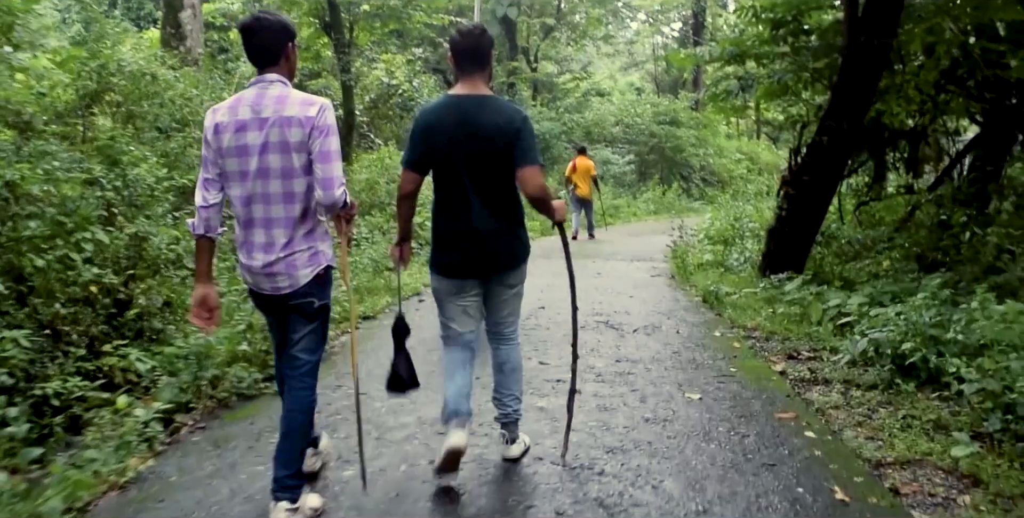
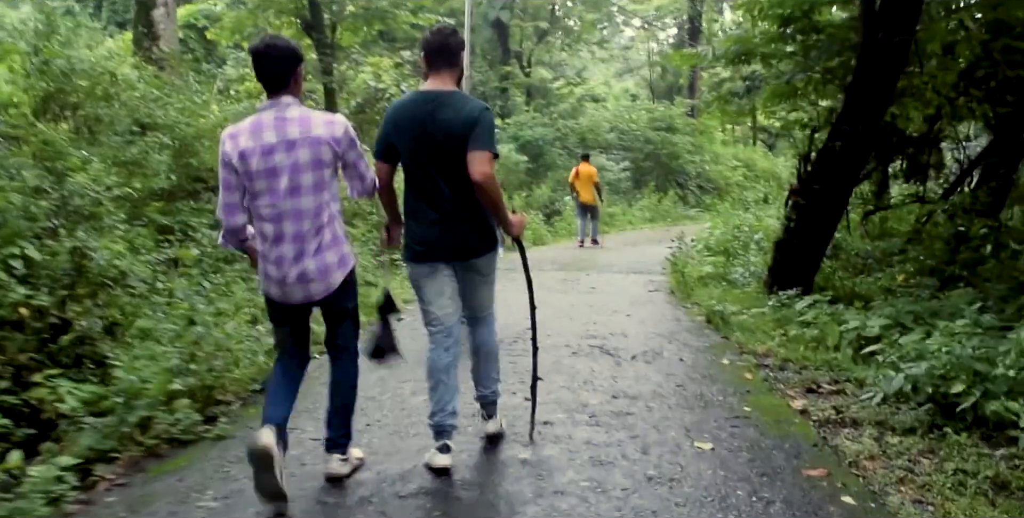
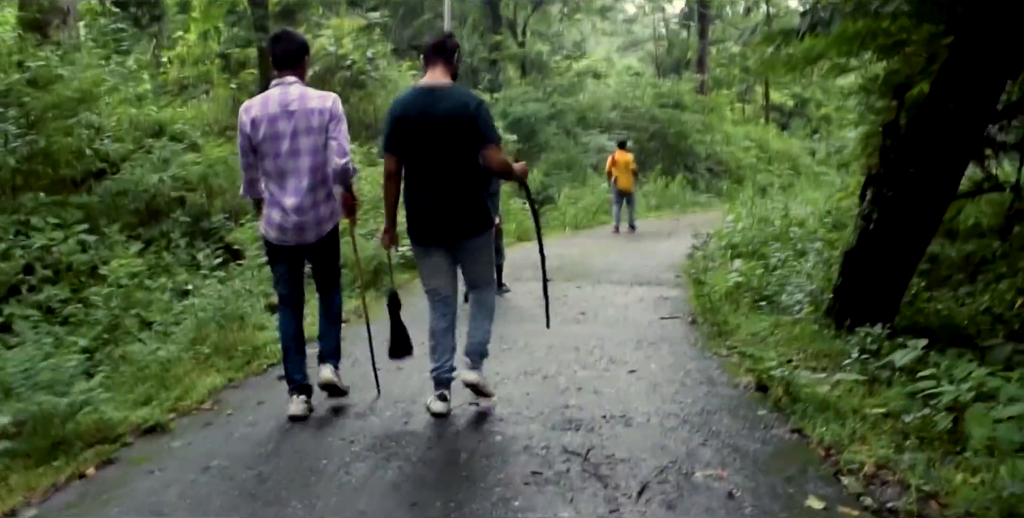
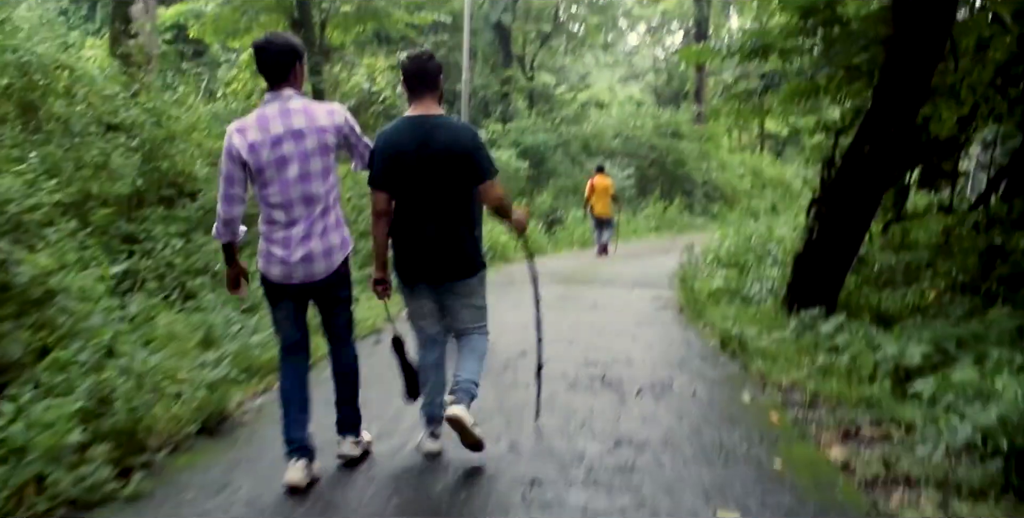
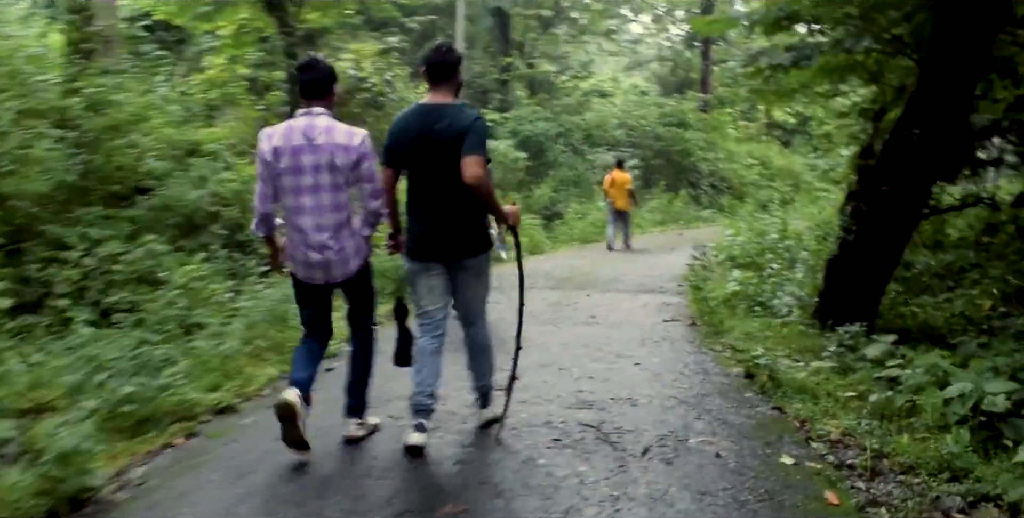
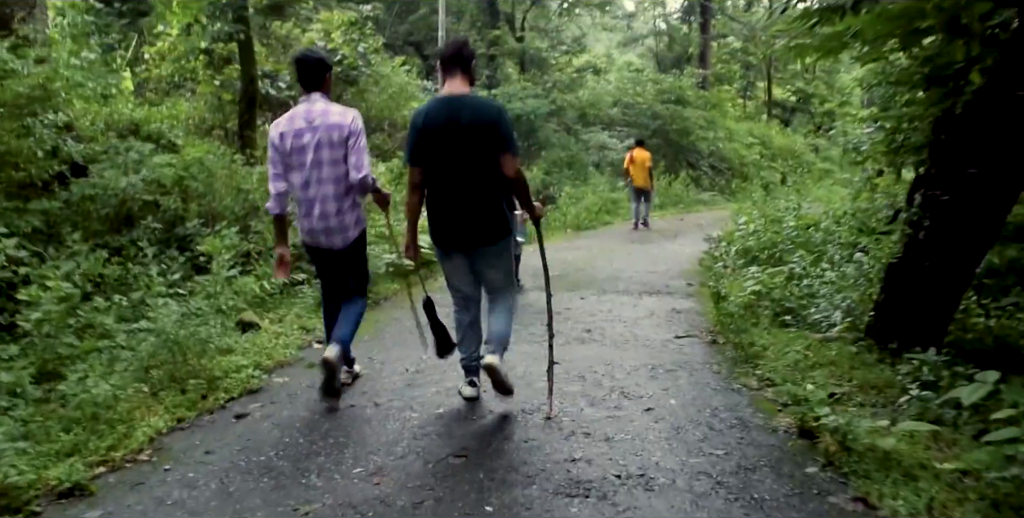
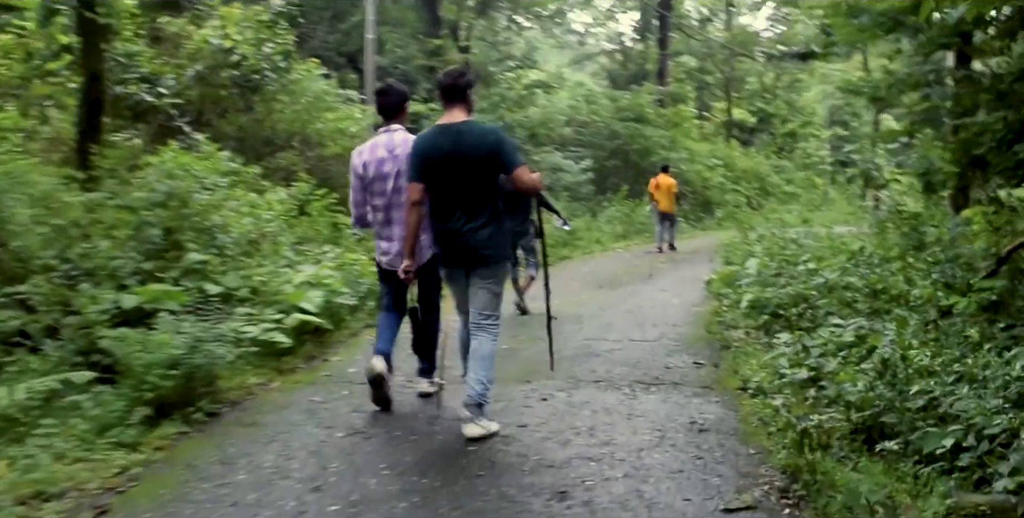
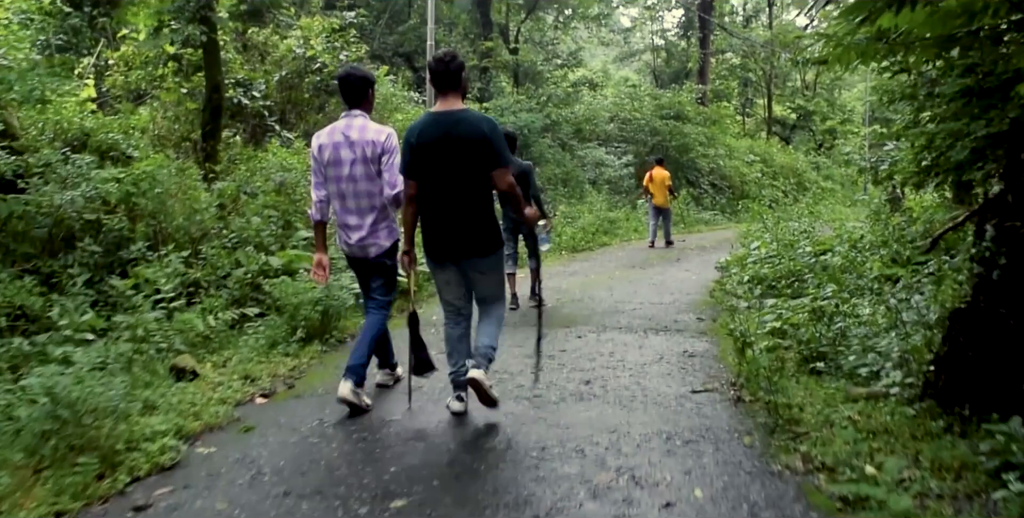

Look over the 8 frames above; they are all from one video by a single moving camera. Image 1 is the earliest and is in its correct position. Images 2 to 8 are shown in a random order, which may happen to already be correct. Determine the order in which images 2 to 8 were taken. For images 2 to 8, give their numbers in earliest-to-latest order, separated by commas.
2, 4, 5, 3, 6, 8, 7
